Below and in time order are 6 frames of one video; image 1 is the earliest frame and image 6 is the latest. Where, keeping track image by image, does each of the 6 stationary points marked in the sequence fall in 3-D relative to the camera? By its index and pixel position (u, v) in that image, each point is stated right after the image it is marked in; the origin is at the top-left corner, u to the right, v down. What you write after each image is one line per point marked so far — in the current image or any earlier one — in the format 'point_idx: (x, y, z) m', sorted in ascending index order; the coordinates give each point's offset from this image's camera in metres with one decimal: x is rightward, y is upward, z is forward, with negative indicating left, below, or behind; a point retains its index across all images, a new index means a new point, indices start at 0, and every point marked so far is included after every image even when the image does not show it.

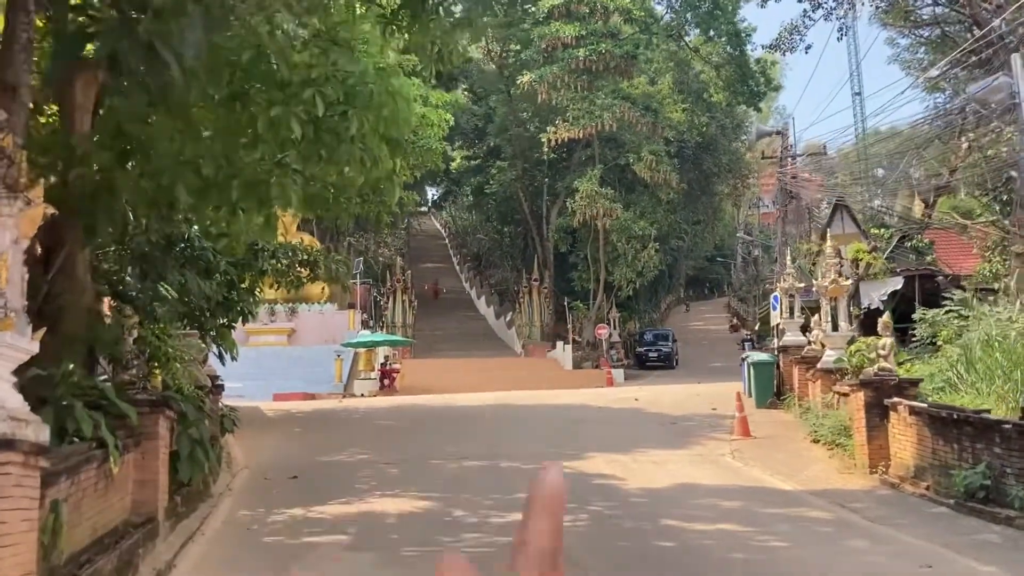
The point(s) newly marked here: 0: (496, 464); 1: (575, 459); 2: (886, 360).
0: (-0.2, -1.7, +9.9) m
1: (+0.6, -1.7, +10.2) m
2: (+3.2, -0.6, +8.8) m
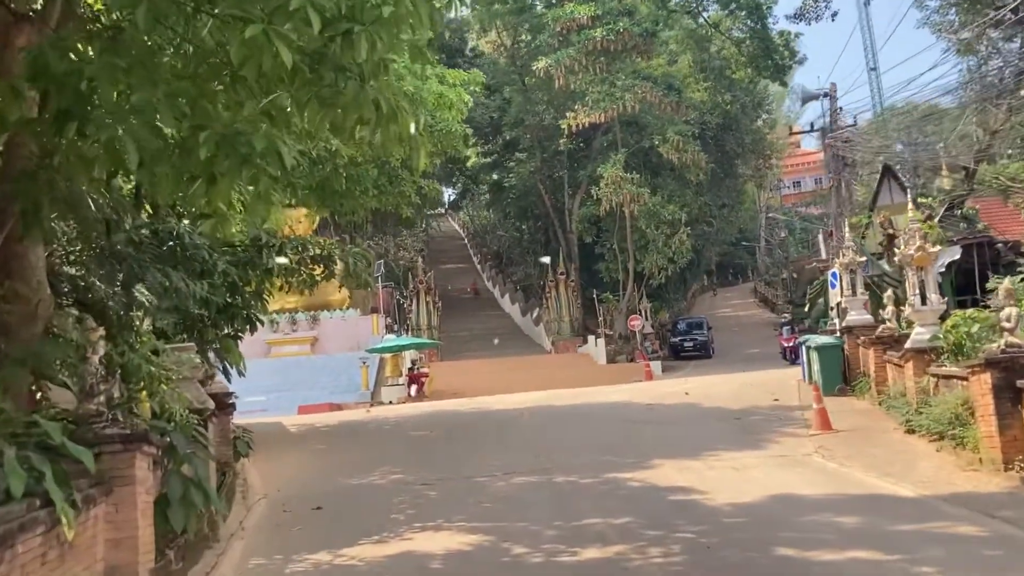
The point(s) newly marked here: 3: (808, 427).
0: (+0.3, -1.6, +8.5) m
1: (+1.1, -1.6, +8.9) m
2: (+3.6, -0.3, +7.3) m
3: (+3.2, -1.5, +11.1) m
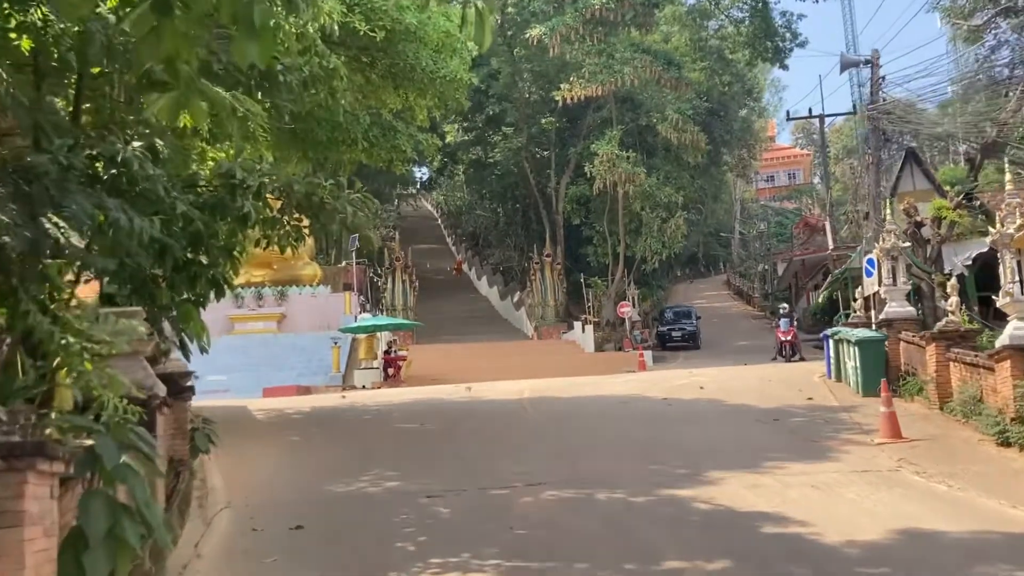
0: (+0.5, -1.4, +6.8) m
1: (+1.3, -1.4, +7.2) m
2: (+3.9, -0.2, +5.7) m
3: (+3.3, -1.4, +9.5) m
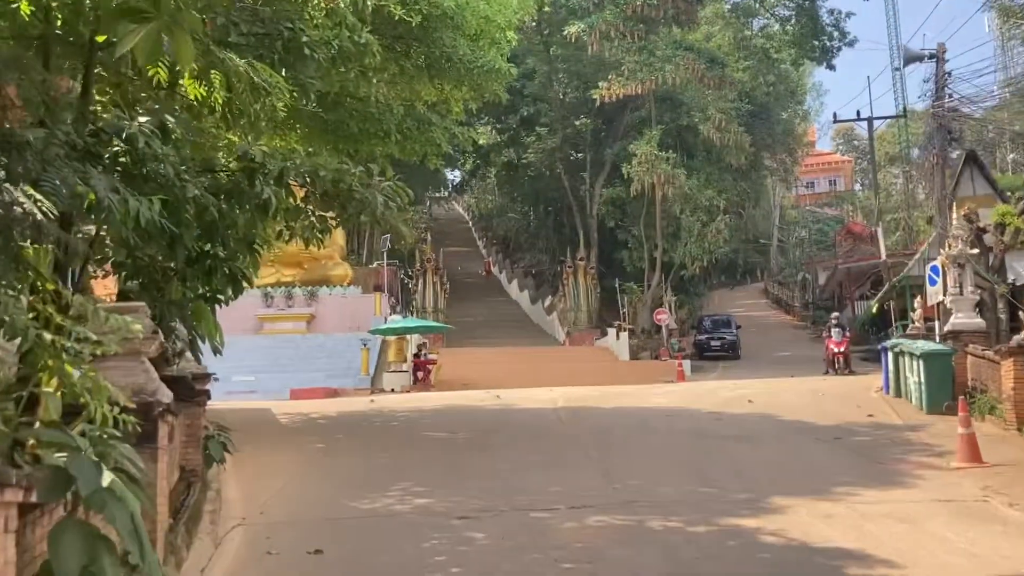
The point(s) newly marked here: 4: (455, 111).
0: (+0.8, -1.4, +6.1) m
1: (+1.6, -1.4, +6.4) m
2: (+4.1, -0.3, +4.9) m
3: (+3.7, -1.4, +8.7) m
4: (-0.7, +2.1, +12.1) m
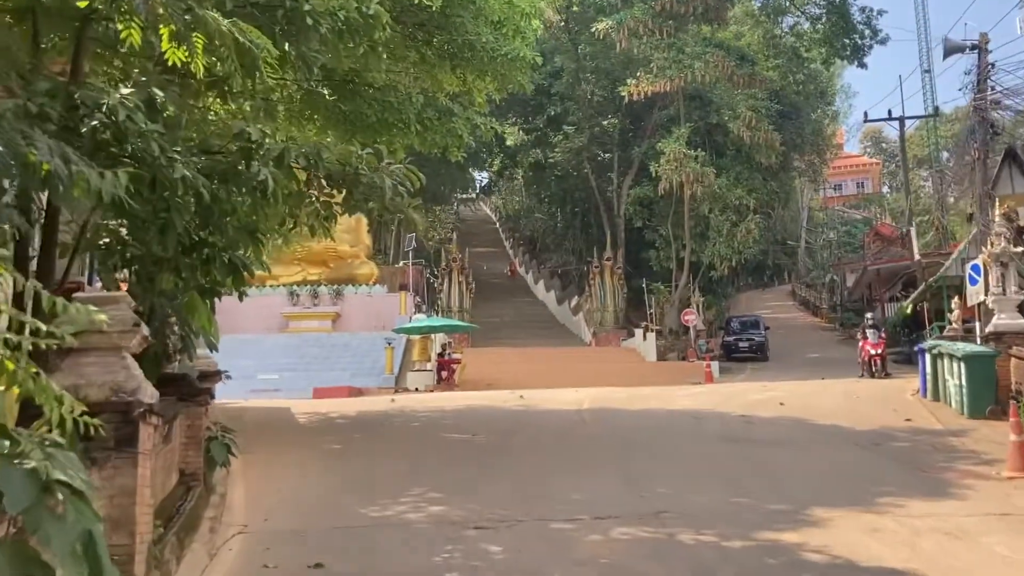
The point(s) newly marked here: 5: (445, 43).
0: (+0.9, -1.4, +5.6) m
1: (+1.7, -1.4, +5.9) m
2: (+4.2, -0.3, +4.3) m
3: (+3.8, -1.4, +8.2) m
4: (-0.4, +2.1, +11.7) m
5: (-0.7, +2.5, +10.2) m
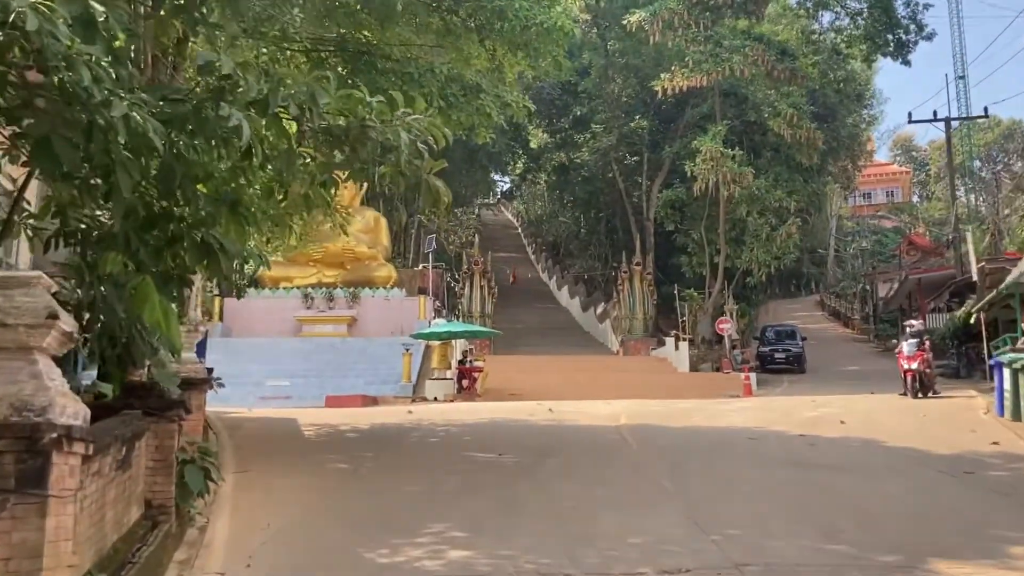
0: (+1.1, -1.3, +4.3) m
1: (+1.9, -1.4, +4.6) m
2: (+4.4, -0.3, +3.0) m
3: (+4.1, -1.4, +6.8) m
4: (0.0, +2.1, +10.4) m
5: (-0.3, +2.5, +9.0) m
